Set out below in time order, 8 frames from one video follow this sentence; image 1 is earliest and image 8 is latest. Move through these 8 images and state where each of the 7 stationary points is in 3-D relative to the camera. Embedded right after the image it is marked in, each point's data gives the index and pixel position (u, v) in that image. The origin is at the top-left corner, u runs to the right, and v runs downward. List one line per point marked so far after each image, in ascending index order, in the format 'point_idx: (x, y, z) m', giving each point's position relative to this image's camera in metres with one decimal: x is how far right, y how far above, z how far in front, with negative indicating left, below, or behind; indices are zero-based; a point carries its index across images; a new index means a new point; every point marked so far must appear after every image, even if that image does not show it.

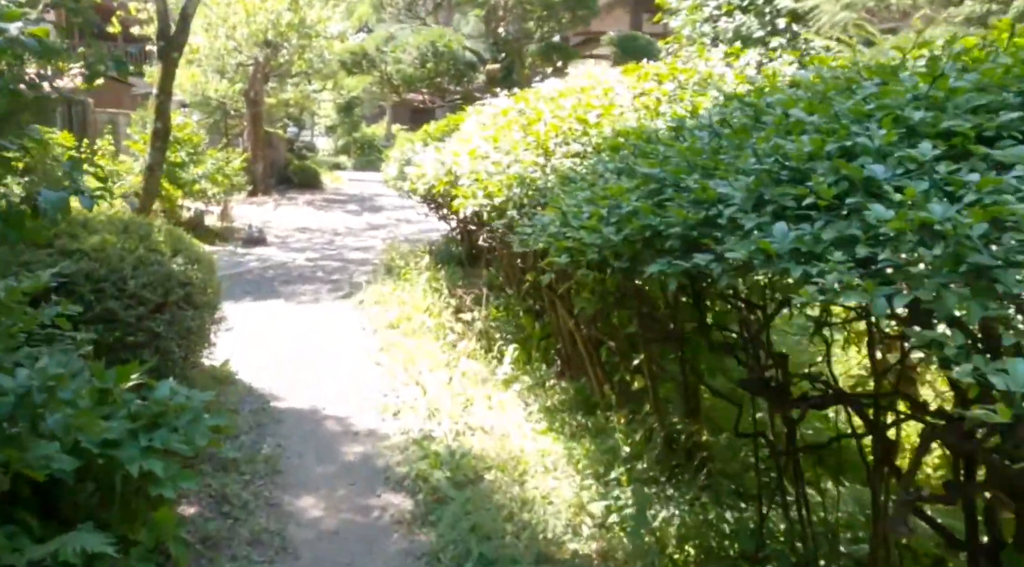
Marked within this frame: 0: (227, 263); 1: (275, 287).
0: (-3.9, +0.3, +11.8) m
1: (-2.7, 0.0, +9.8) m
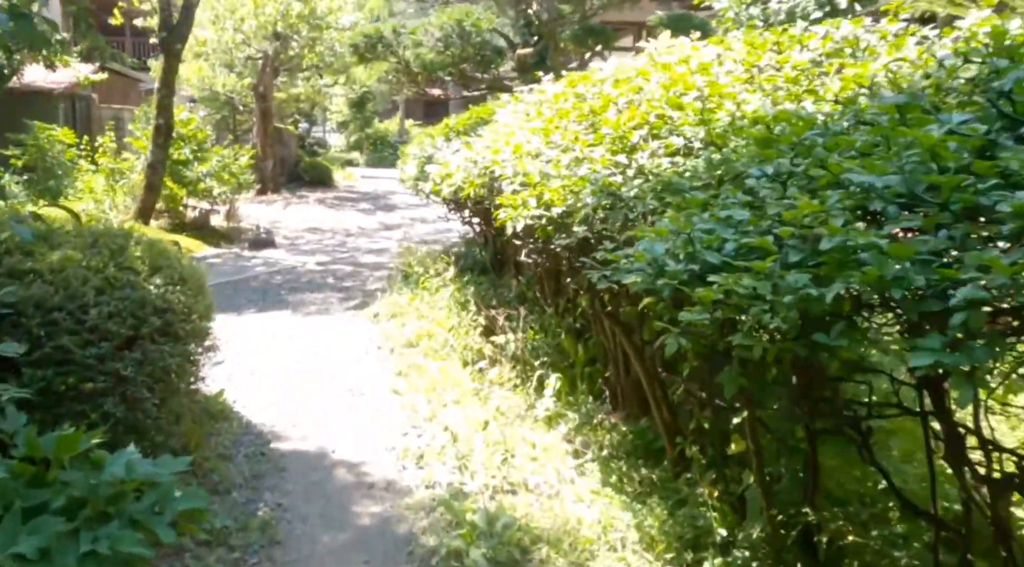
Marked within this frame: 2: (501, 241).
0: (-3.6, +0.2, +11.0) m
1: (-2.4, -0.1, +9.1) m
2: (-0.1, +0.3, +7.2) m
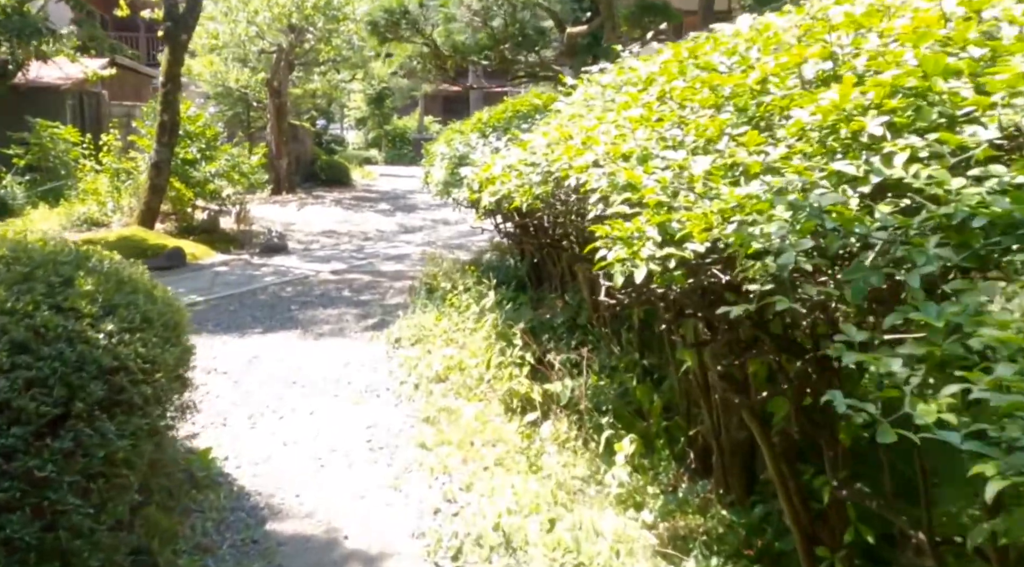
0: (-3.2, +0.1, +10.1) m
1: (-2.0, -0.3, +8.1) m
2: (+0.2, +0.2, +6.2) m
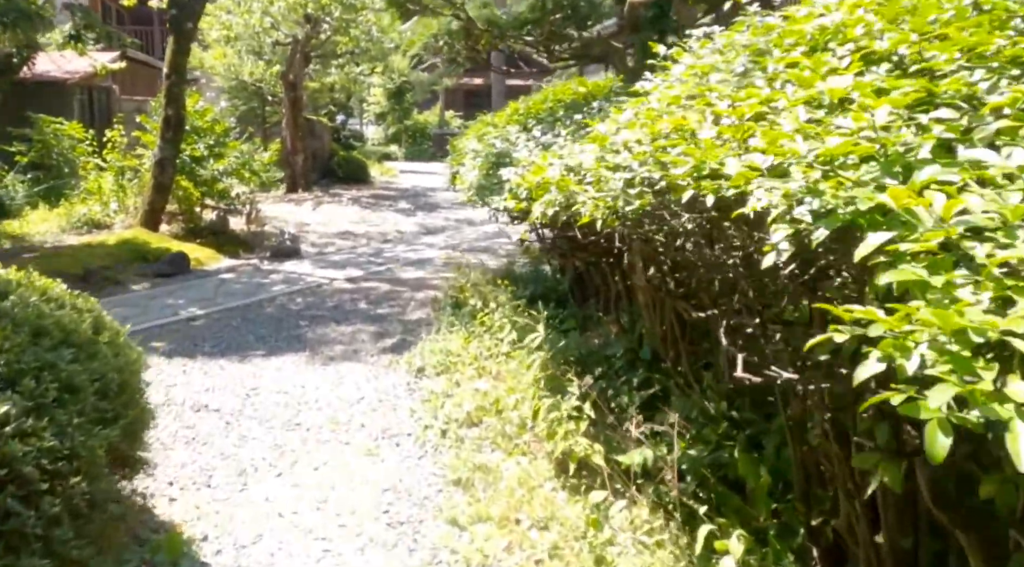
0: (-2.8, 0.0, +9.2) m
1: (-1.7, -0.4, +7.2) m
2: (+0.5, +0.1, +5.3) m
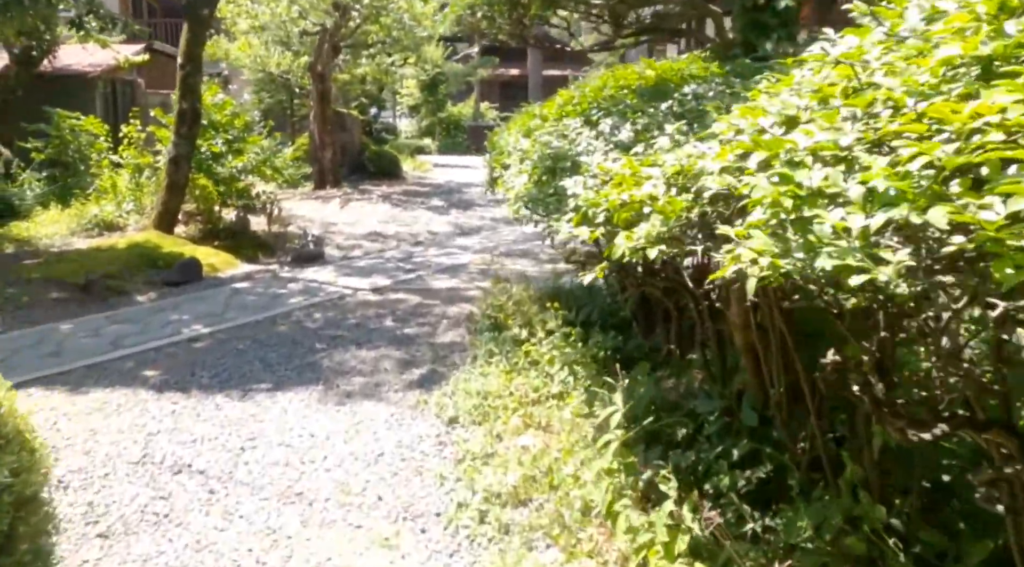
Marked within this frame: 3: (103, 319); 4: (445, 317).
0: (-2.4, -0.1, +8.3) m
1: (-1.4, -0.5, +6.3) m
2: (+0.8, -0.1, +4.2) m
3: (-3.4, -0.3, +7.3) m
4: (-0.6, -0.3, +7.2) m
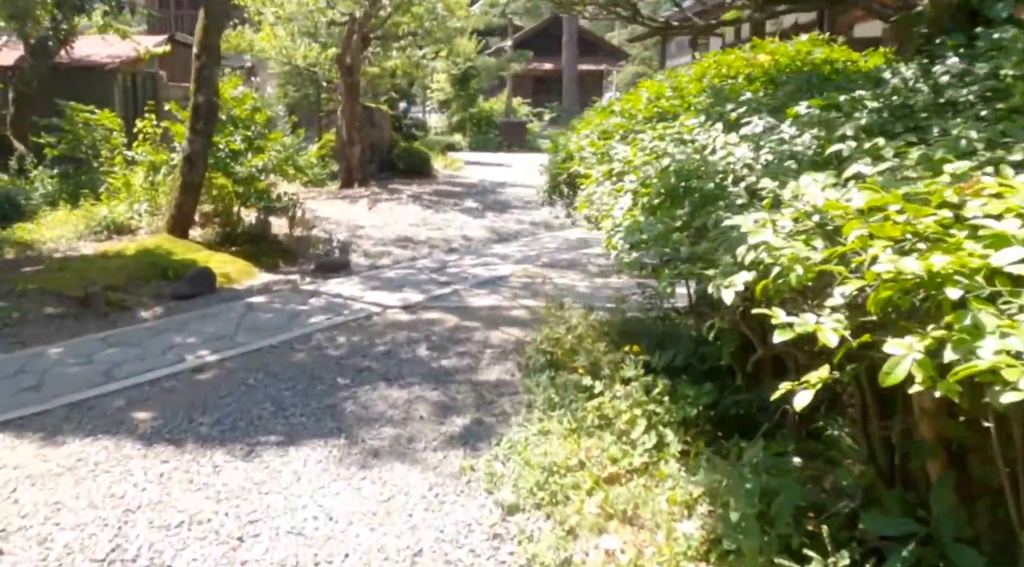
0: (-2.0, -0.2, +7.4) m
1: (-1.1, -0.6, +5.3) m
2: (+1.0, -0.2, +3.2) m
3: (-3.0, -0.4, +6.4) m
4: (-0.2, -0.4, +6.2) m
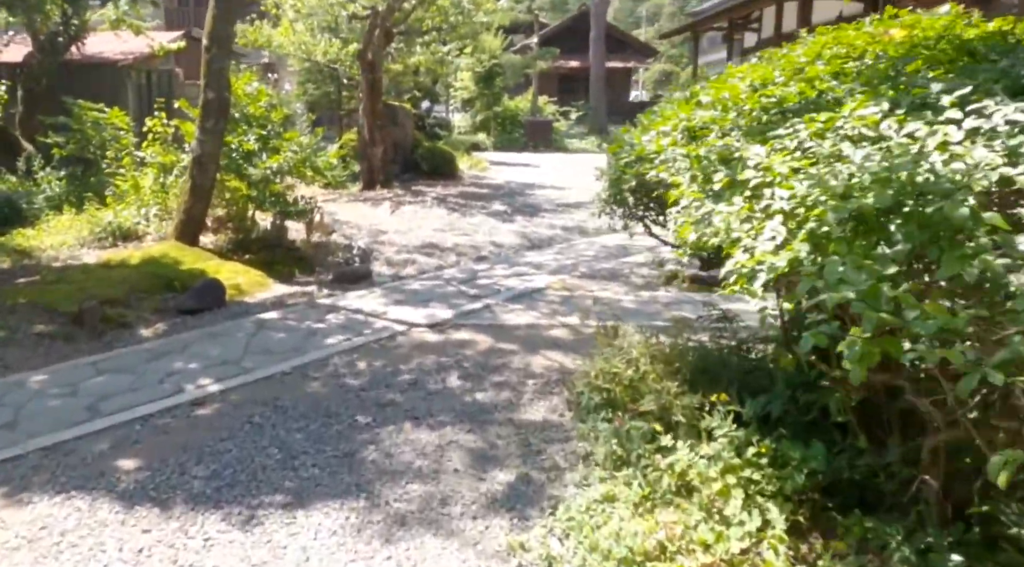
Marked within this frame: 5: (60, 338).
0: (-1.7, -0.4, +6.6) m
1: (-0.8, -0.8, +4.5) m
2: (+1.2, -0.4, +2.4) m
3: (-2.8, -0.6, +5.7) m
4: (+0.1, -0.6, +5.4) m
5: (-3.4, -0.4, +6.5) m
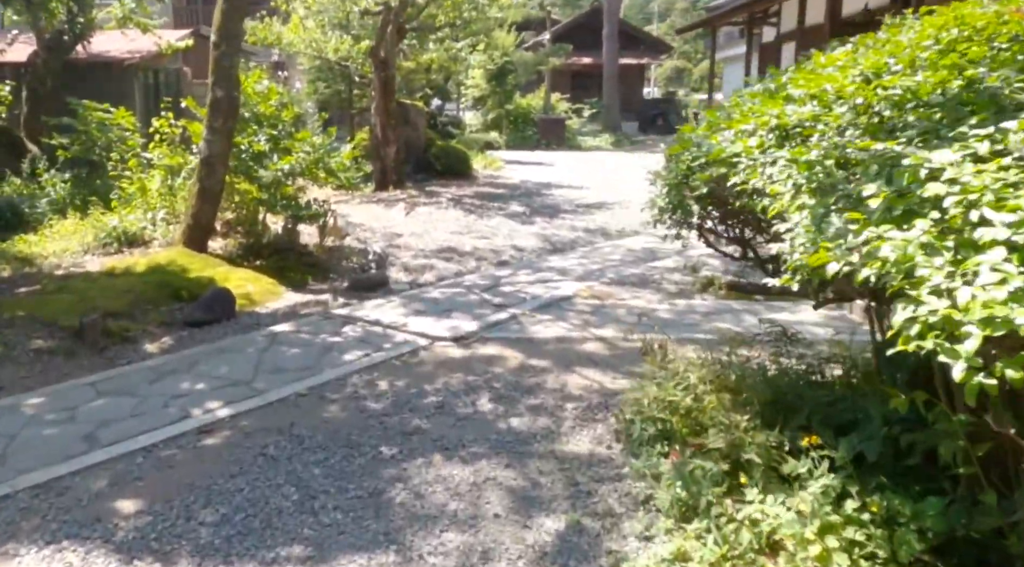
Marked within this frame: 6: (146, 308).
0: (-1.5, -0.4, +6.2) m
1: (-0.6, -0.8, +4.1) m
2: (+1.4, -0.5, +1.9) m
3: (-2.6, -0.6, +5.3) m
4: (+0.3, -0.6, +4.9) m
5: (-3.2, -0.5, +6.1) m
6: (-3.0, -0.2, +7.1) m
